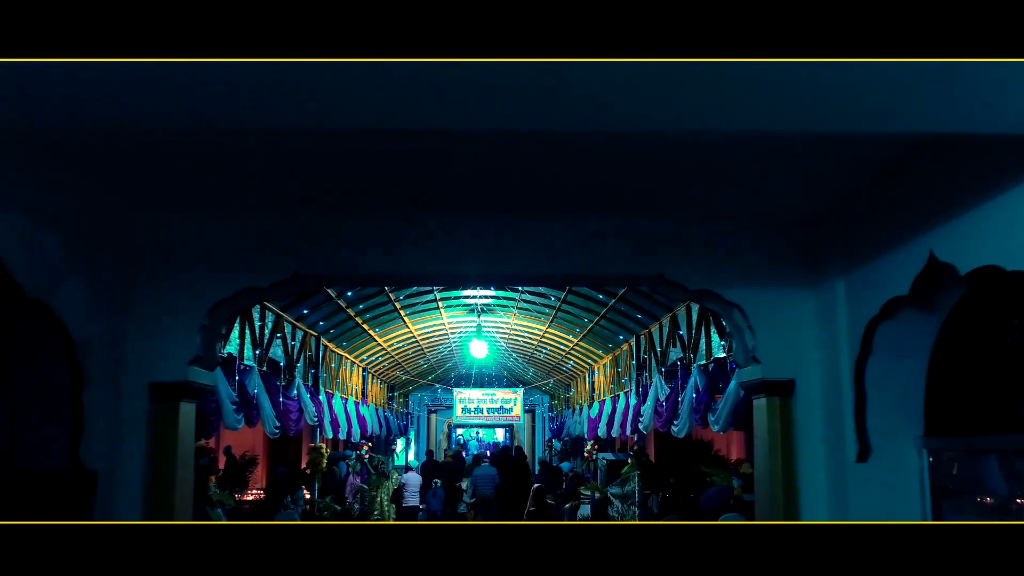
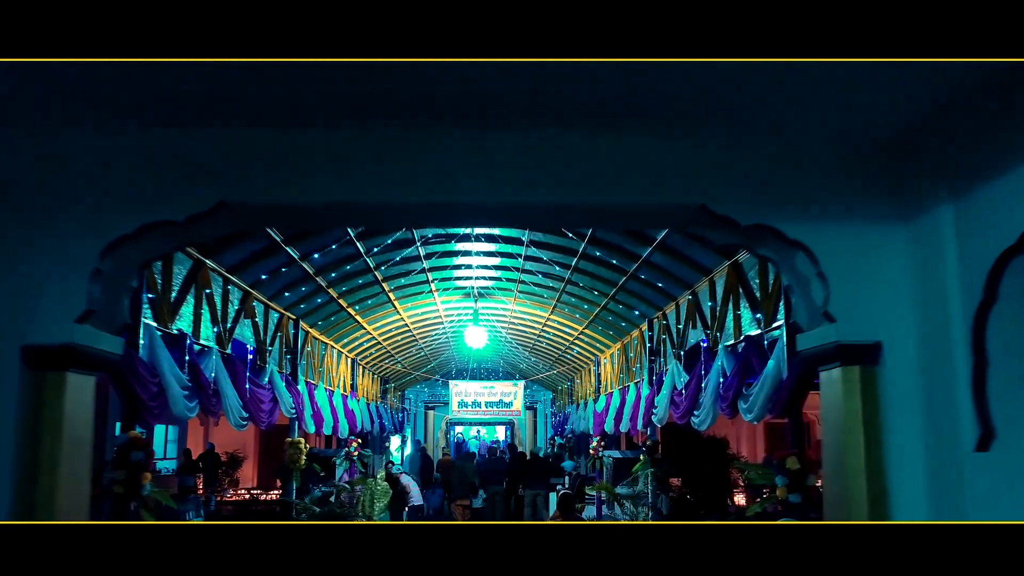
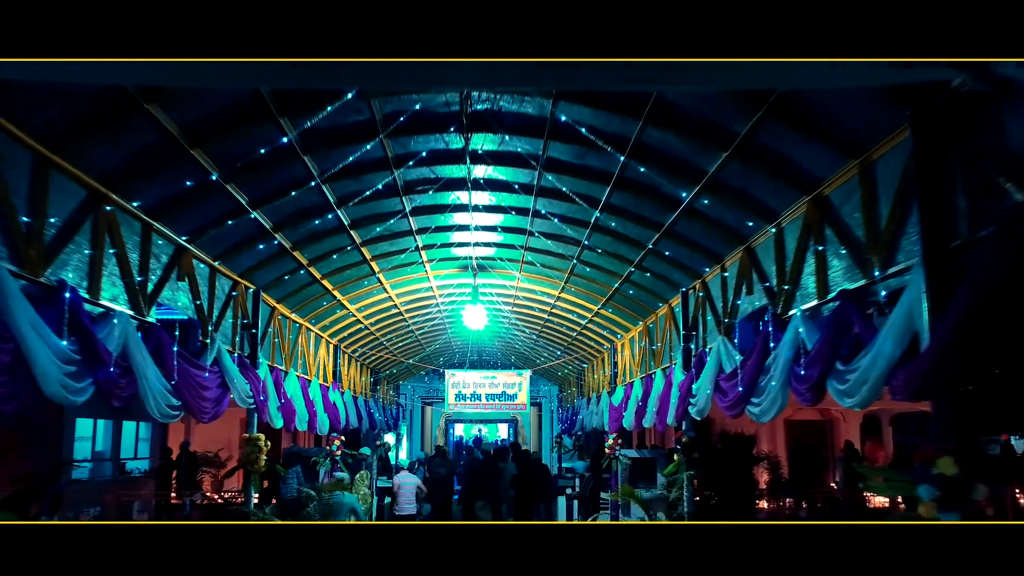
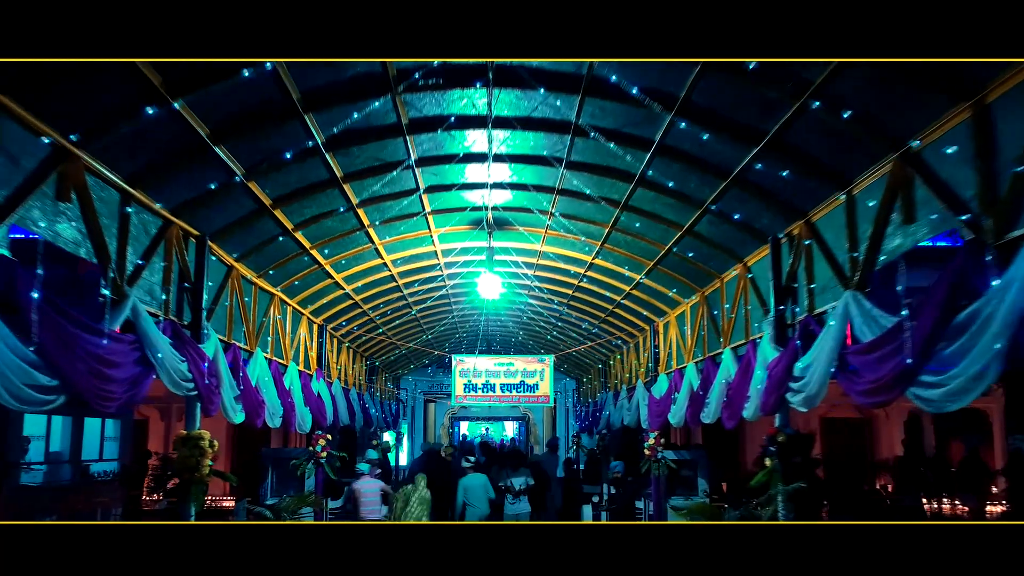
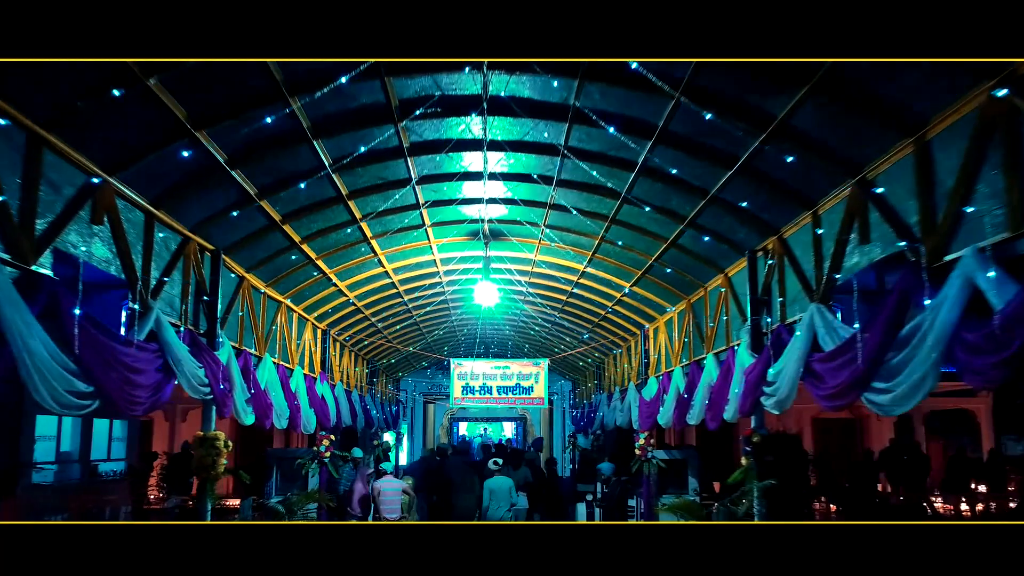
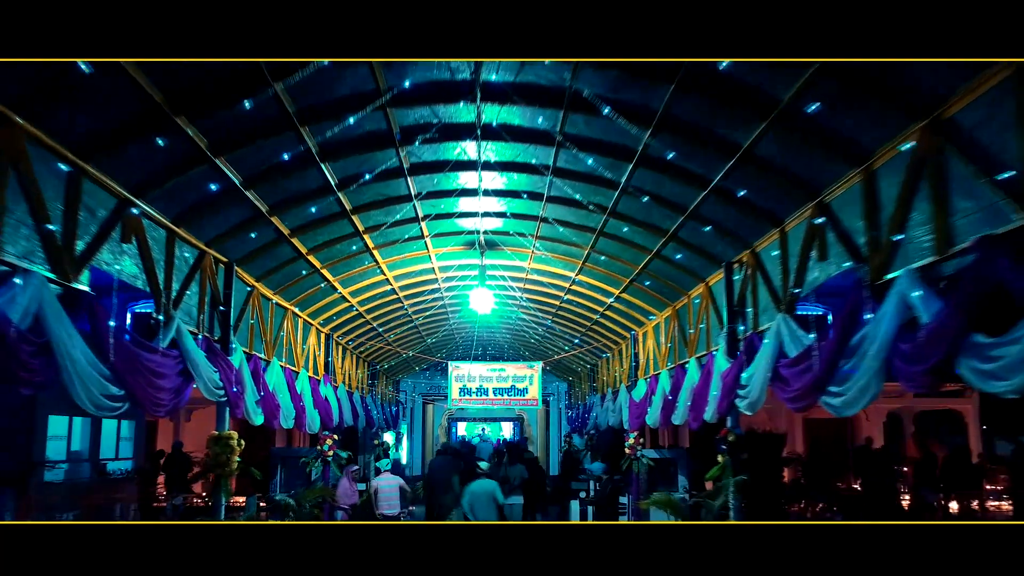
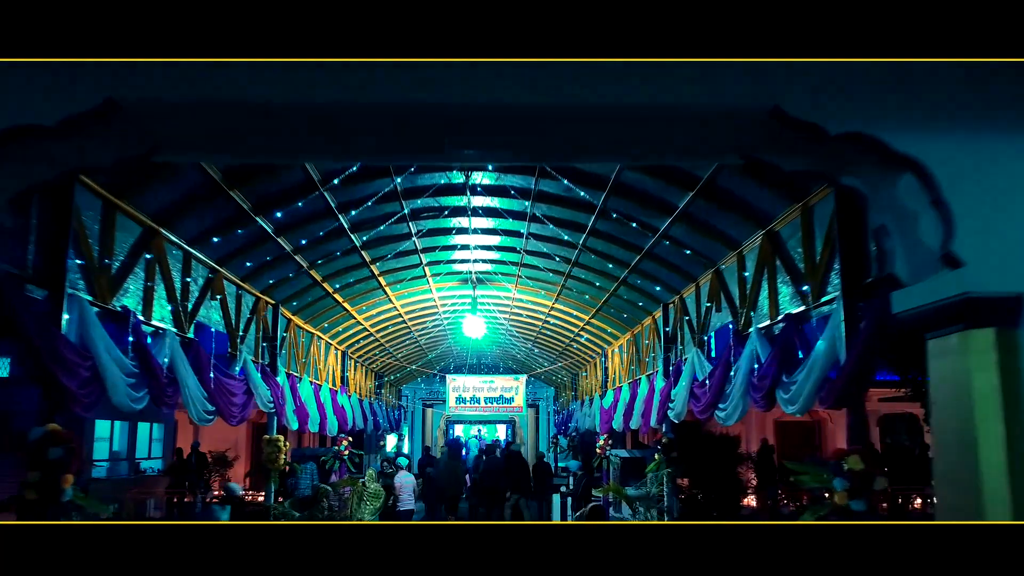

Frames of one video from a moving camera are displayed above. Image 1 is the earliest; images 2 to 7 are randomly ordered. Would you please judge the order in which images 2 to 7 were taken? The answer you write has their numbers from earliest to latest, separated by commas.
2, 7, 3, 6, 5, 4
